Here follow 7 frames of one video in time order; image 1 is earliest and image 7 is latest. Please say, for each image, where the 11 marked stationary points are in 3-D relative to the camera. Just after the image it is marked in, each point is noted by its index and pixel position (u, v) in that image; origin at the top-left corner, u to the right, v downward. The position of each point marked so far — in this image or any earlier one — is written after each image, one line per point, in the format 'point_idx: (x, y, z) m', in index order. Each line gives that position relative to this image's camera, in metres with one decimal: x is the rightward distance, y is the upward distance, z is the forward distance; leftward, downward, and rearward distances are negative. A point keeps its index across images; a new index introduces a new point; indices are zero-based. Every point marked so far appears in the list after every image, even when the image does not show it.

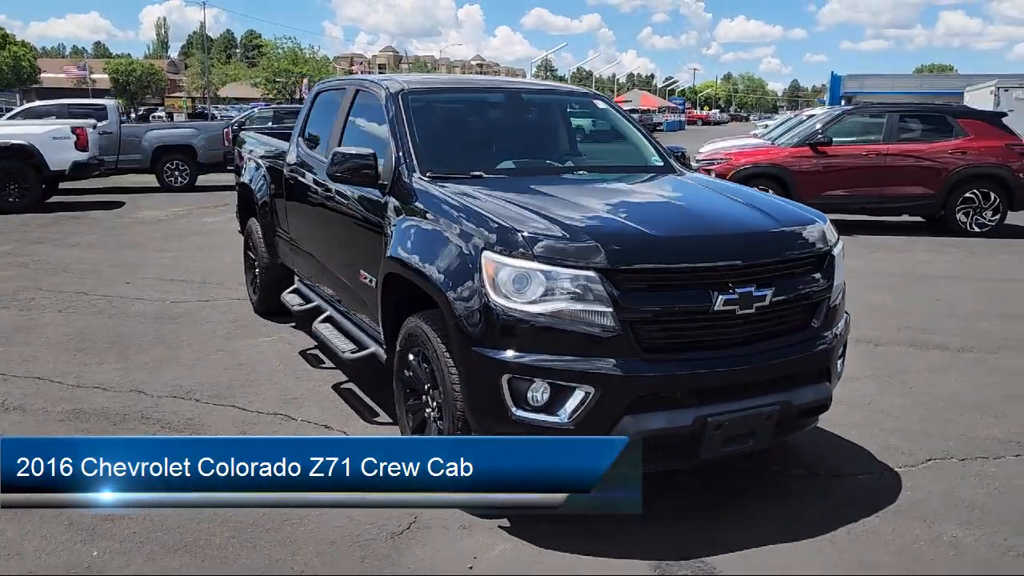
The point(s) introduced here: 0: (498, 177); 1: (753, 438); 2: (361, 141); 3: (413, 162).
0: (0.0, +0.6, +4.5) m
1: (+1.0, -0.6, +3.5) m
2: (-0.9, +0.9, +5.3) m
3: (-0.5, +0.7, +4.5) m
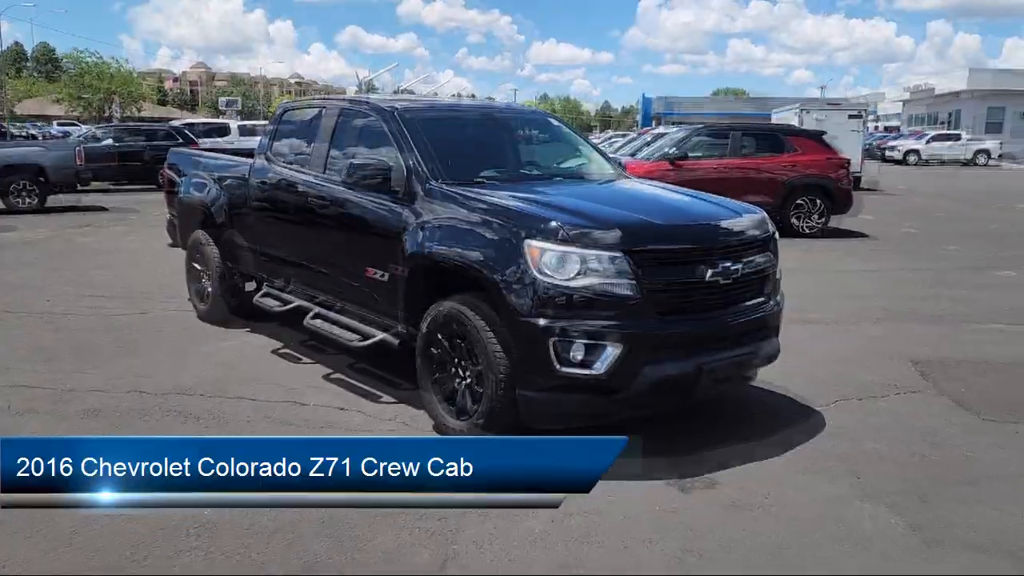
0: (-0.1, +0.6, +5.3) m
1: (+1.1, -0.5, +4.5) m
2: (-1.1, +0.9, +5.9) m
3: (-0.5, +0.7, +5.2) m
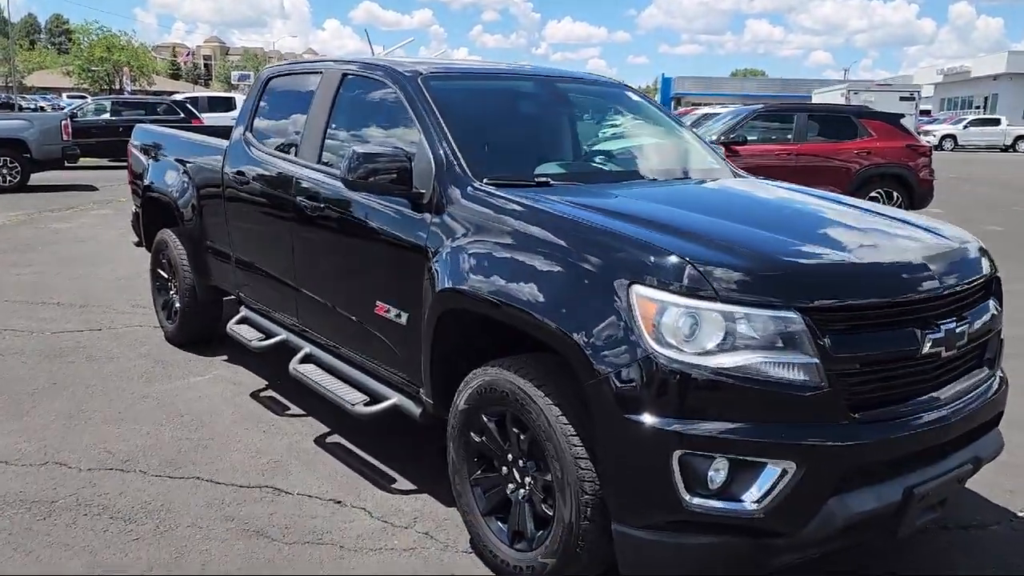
0: (+0.2, +0.4, +3.7) m
1: (+1.4, -0.7, +2.9) m
2: (-0.7, +0.8, +4.2) m
3: (-0.2, +0.5, +3.6) m
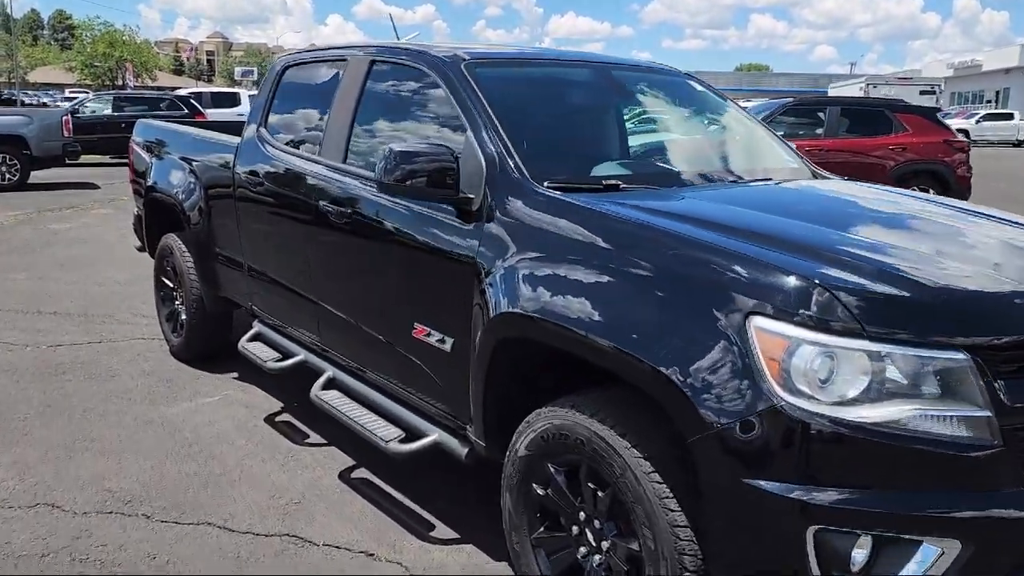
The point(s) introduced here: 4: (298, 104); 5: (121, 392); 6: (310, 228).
0: (+0.4, +0.4, +3.2) m
1: (+1.6, -0.8, +2.4) m
2: (-0.5, +0.7, +3.8) m
3: (0.0, +0.4, +3.1) m
4: (-1.1, +1.0, +4.6) m
5: (-2.2, -0.6, +5.0) m
6: (-0.9, +0.3, +4.0) m
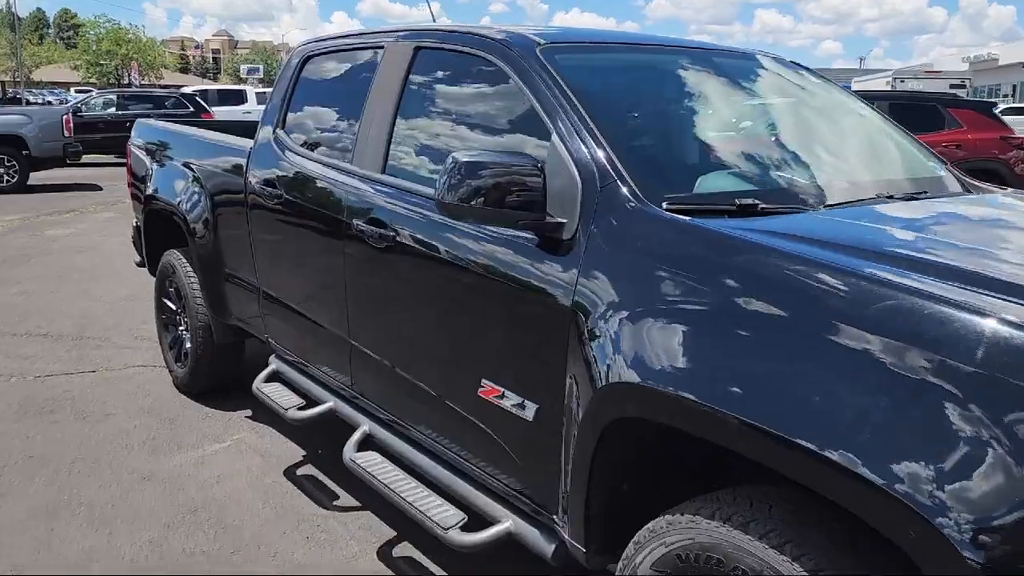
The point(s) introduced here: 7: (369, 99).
0: (+0.7, +0.2, +2.5) m
1: (+1.9, -0.9, +1.6) m
2: (-0.3, +0.5, +3.0) m
3: (+0.3, +0.3, +2.4) m
4: (-0.9, +0.8, +3.9) m
5: (-2.0, -0.7, +4.3) m
6: (-0.7, +0.1, +3.3) m
7: (-0.5, +0.7, +3.4) m
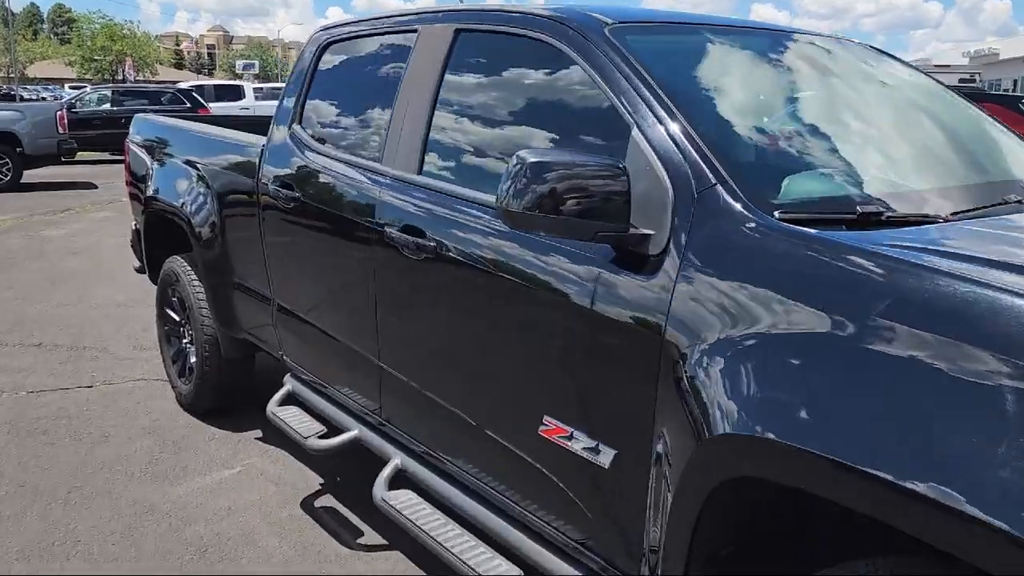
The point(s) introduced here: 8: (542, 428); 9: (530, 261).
0: (+0.9, +0.2, +2.1) m
1: (+2.1, -1.0, +1.3) m
2: (-0.1, +0.5, +2.7) m
3: (+0.4, +0.3, +2.0) m
4: (-0.7, +0.8, +3.5) m
5: (-1.8, -0.8, +3.9) m
6: (-0.5, +0.1, +3.0) m
7: (-0.4, +0.7, +3.0) m
8: (+0.1, -0.4, +2.3) m
9: (0.0, +0.1, +2.3) m
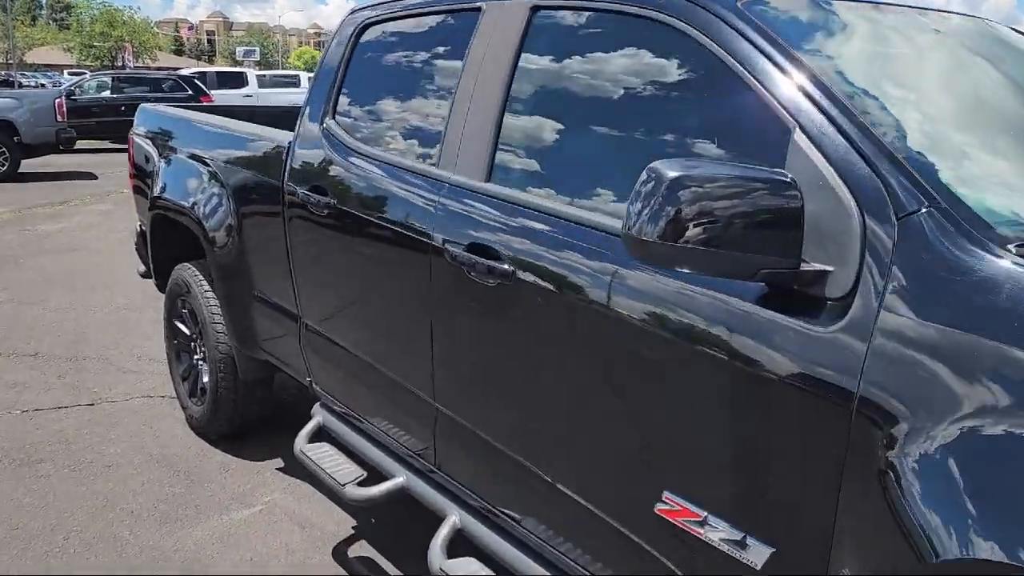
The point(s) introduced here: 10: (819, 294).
0: (+1.1, +0.1, +1.7) m
1: (+2.3, -1.1, +0.9) m
2: (+0.1, +0.4, +2.2) m
3: (+0.7, +0.2, +1.6) m
4: (-0.5, +0.7, +3.0) m
5: (-1.6, -0.8, +3.5) m
6: (-0.3, 0.0, +2.5) m
7: (-0.2, +0.6, +2.5) m
8: (+0.3, -0.4, +1.8) m
9: (+0.2, 0.0, +1.8) m
10: (+0.5, 0.0, +1.6) m
